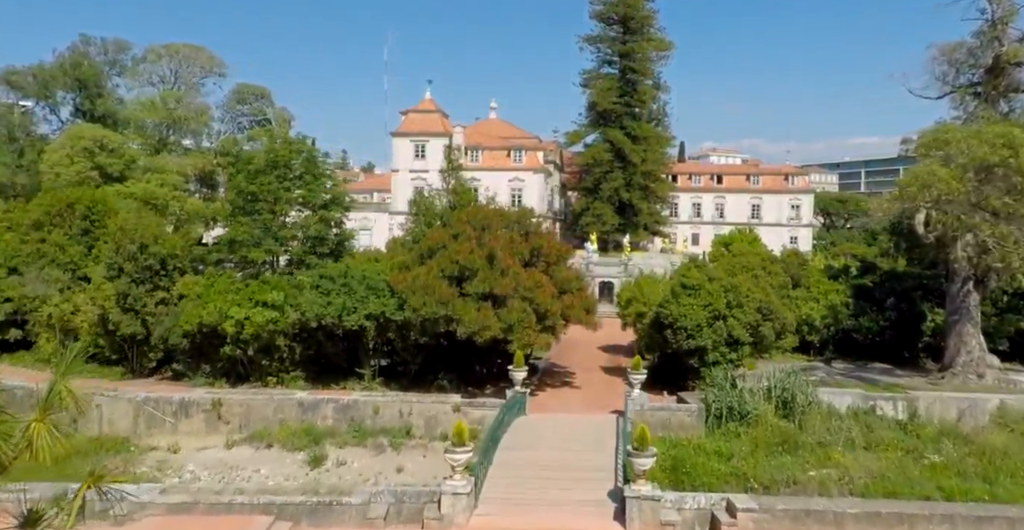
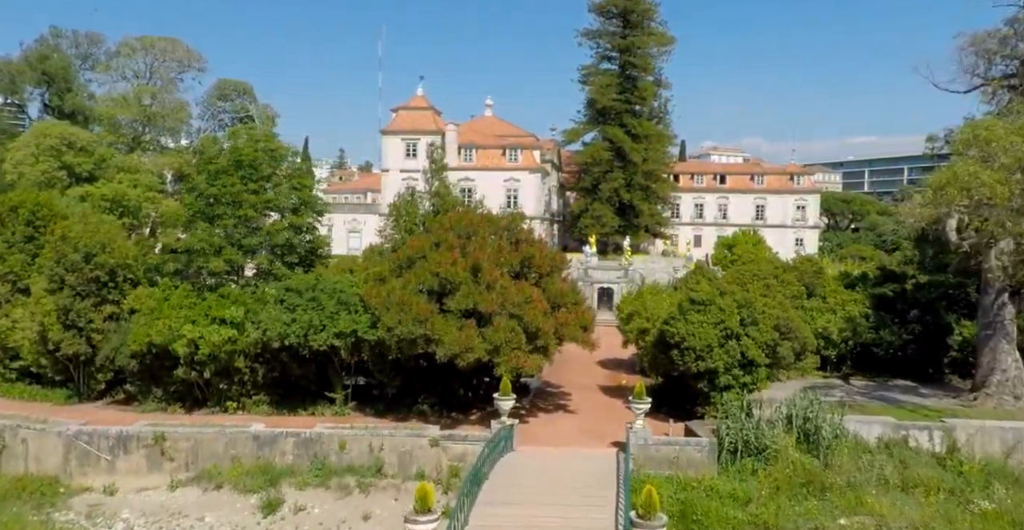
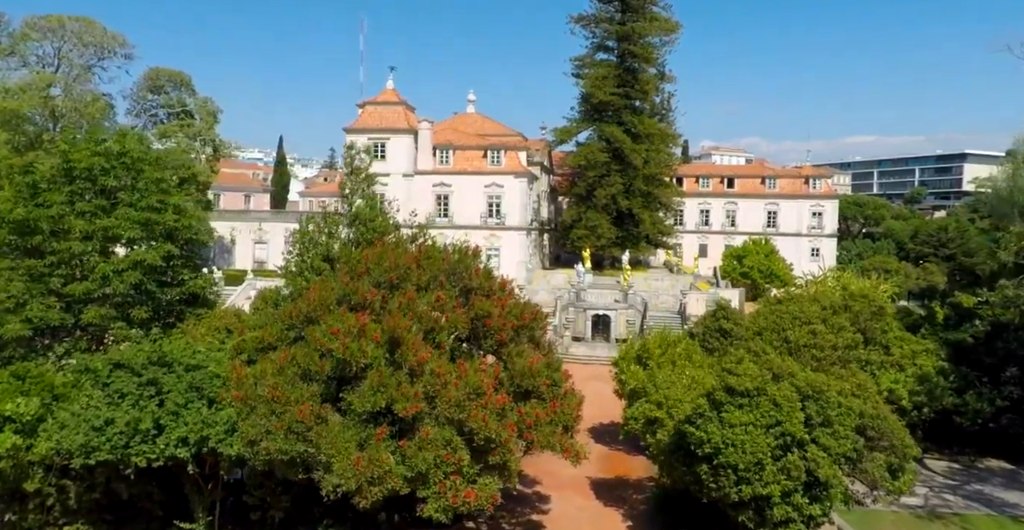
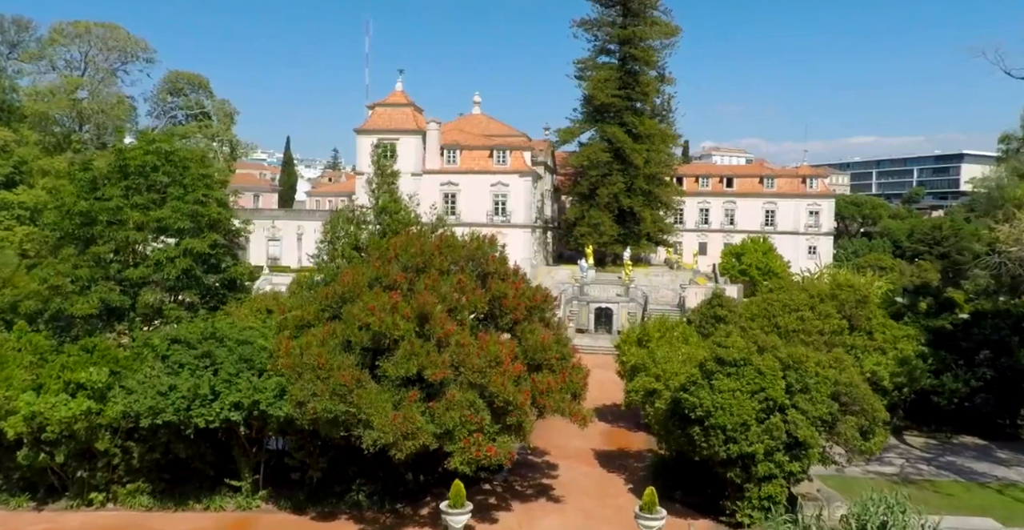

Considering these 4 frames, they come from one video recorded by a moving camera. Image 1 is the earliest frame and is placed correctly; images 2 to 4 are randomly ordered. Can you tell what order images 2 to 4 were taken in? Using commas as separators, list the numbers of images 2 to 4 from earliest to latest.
2, 4, 3
